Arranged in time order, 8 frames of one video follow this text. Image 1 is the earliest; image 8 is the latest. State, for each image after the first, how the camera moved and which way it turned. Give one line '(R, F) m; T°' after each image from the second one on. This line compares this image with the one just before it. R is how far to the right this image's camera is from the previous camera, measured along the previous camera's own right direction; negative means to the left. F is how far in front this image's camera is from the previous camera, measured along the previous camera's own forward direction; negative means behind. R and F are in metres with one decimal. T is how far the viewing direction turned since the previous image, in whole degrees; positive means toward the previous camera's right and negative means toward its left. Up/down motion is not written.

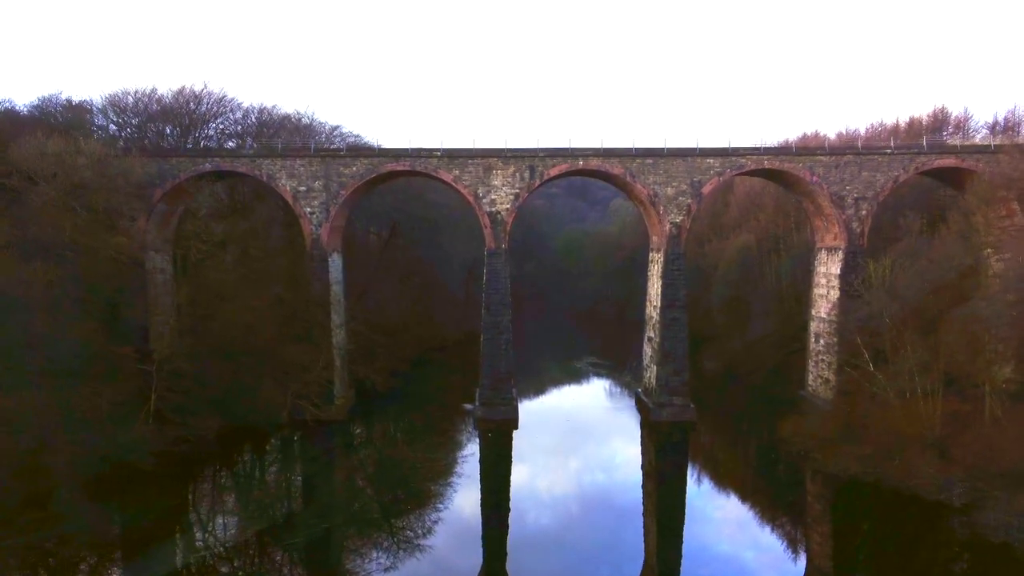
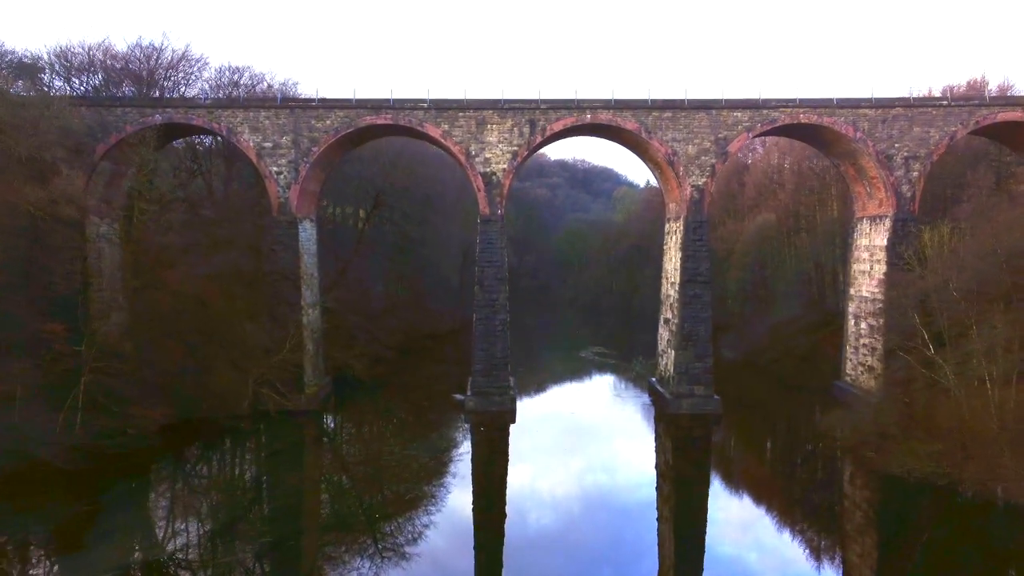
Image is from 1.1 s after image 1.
(+0.1, +1.9) m; 0°
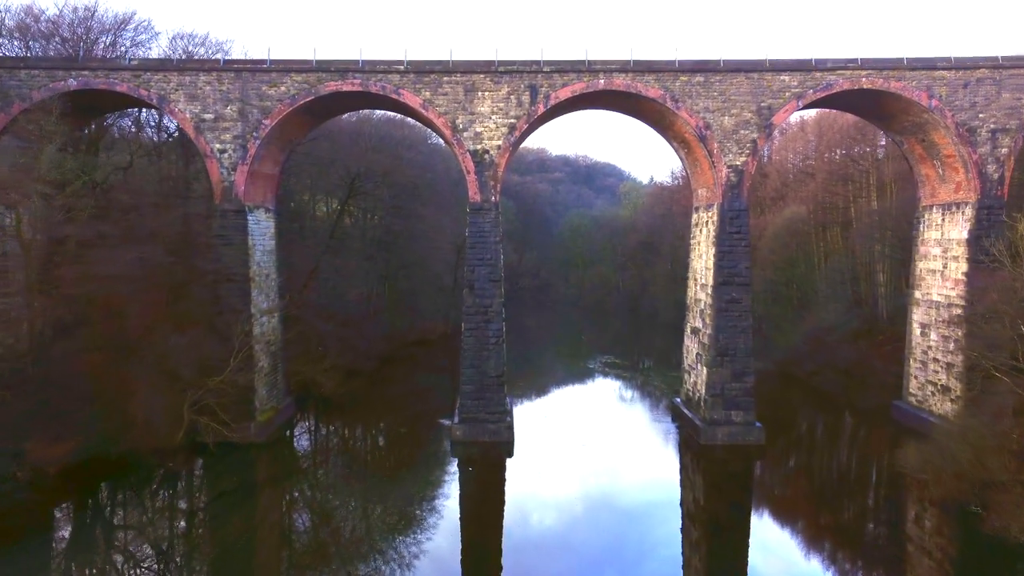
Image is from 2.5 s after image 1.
(+0.1, +2.3) m; 0°
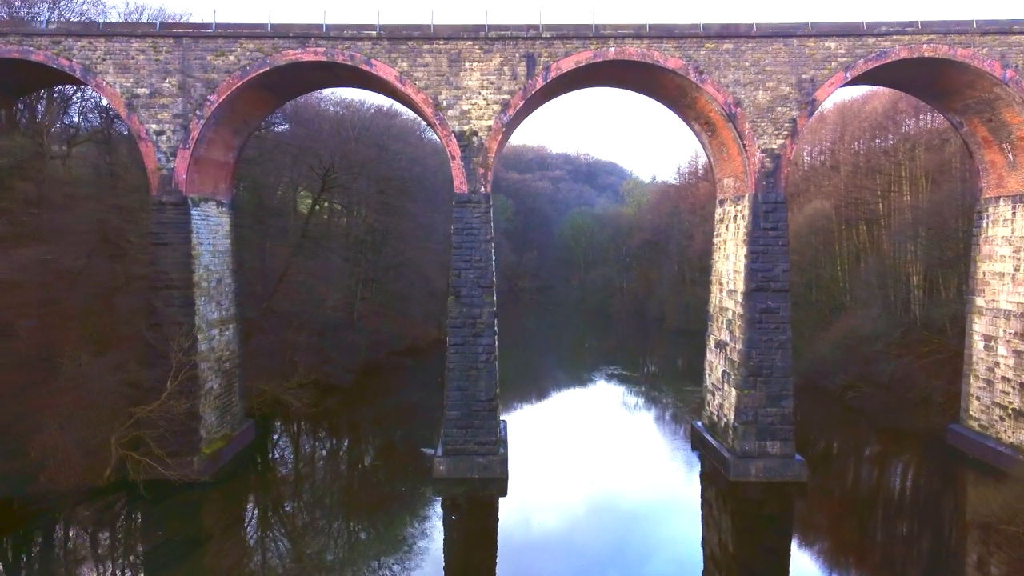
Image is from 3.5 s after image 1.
(+0.1, +1.6) m; 0°
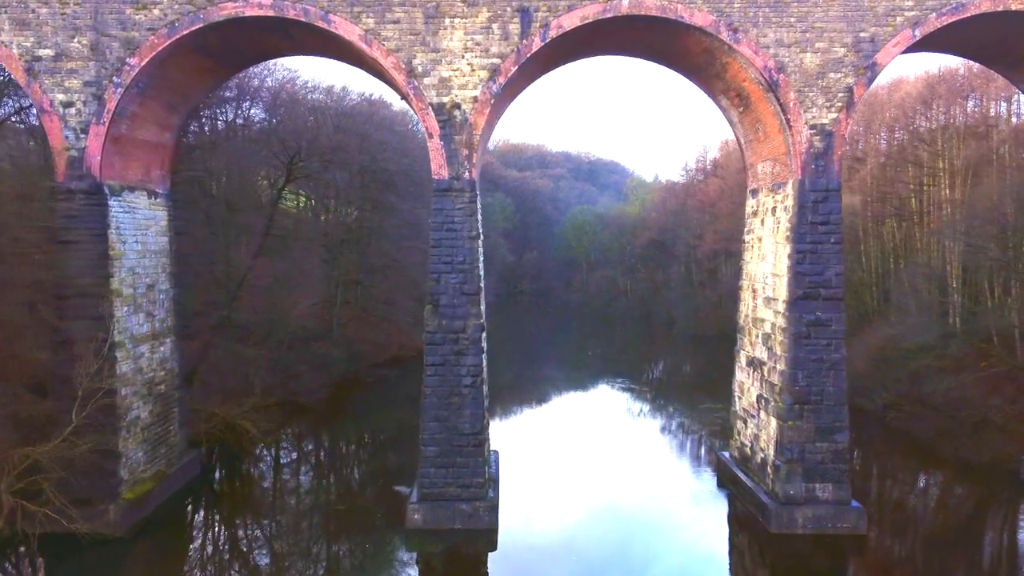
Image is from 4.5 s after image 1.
(+0.1, +1.6) m; 0°
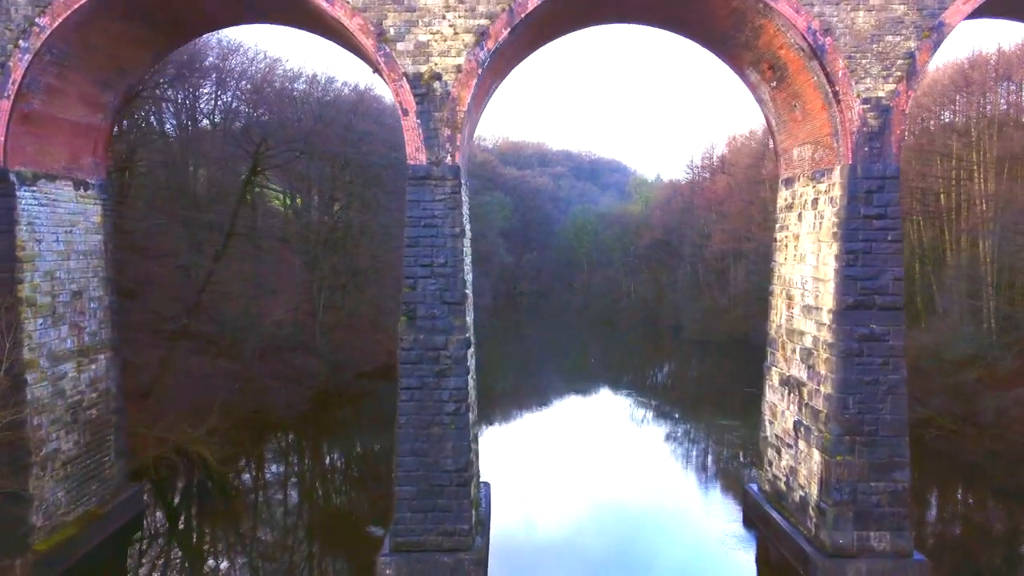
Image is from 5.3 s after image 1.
(+0.1, +1.2) m; 0°
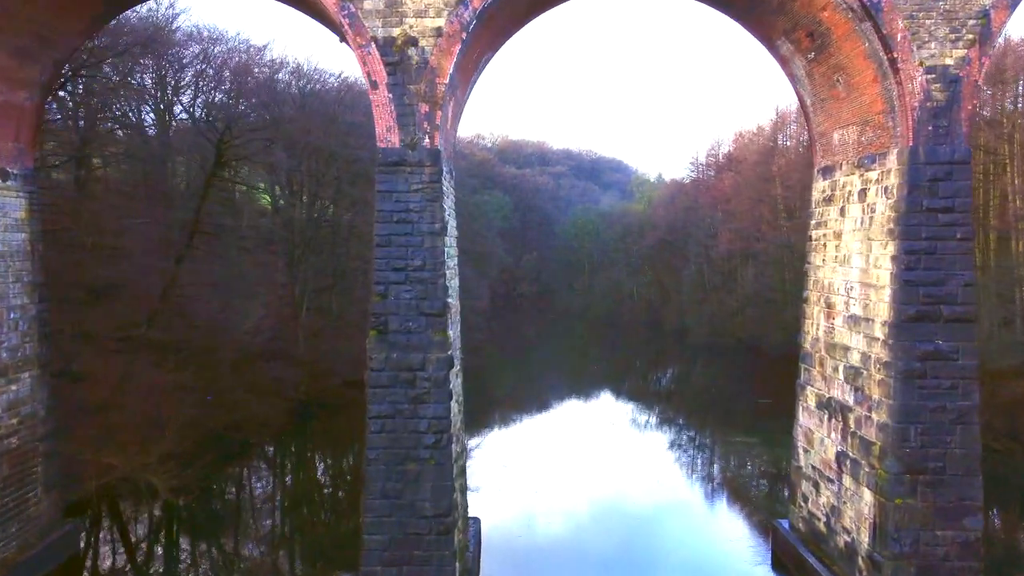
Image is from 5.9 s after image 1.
(+0.1, +1.0) m; 0°
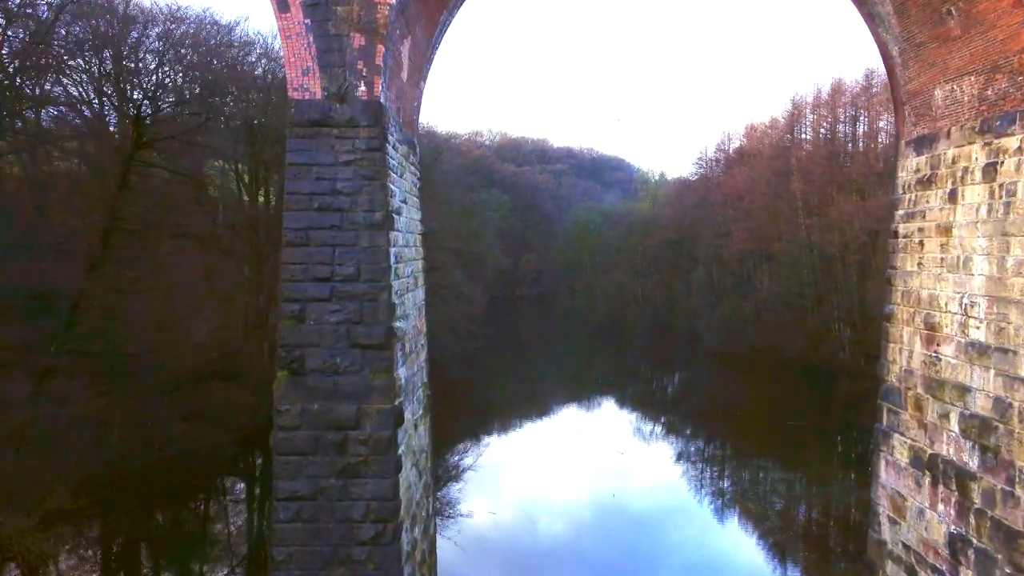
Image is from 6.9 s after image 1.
(+0.1, +1.6) m; 0°
